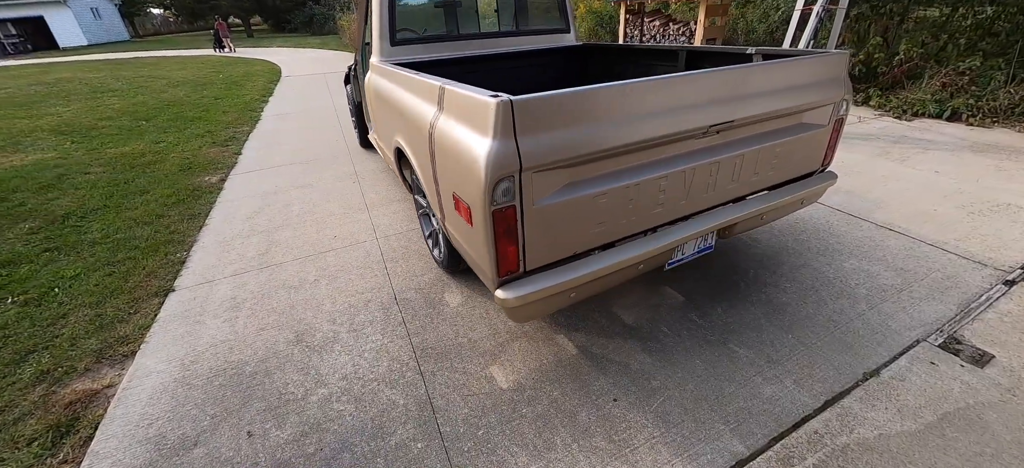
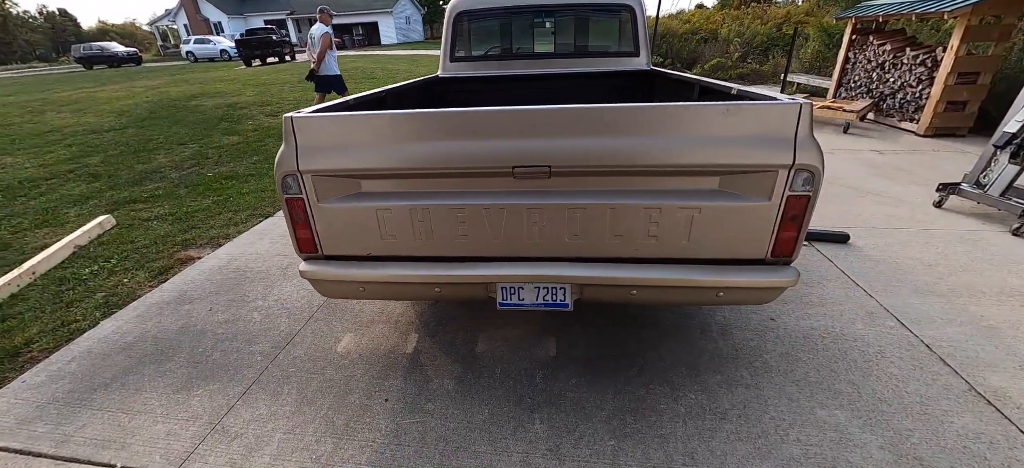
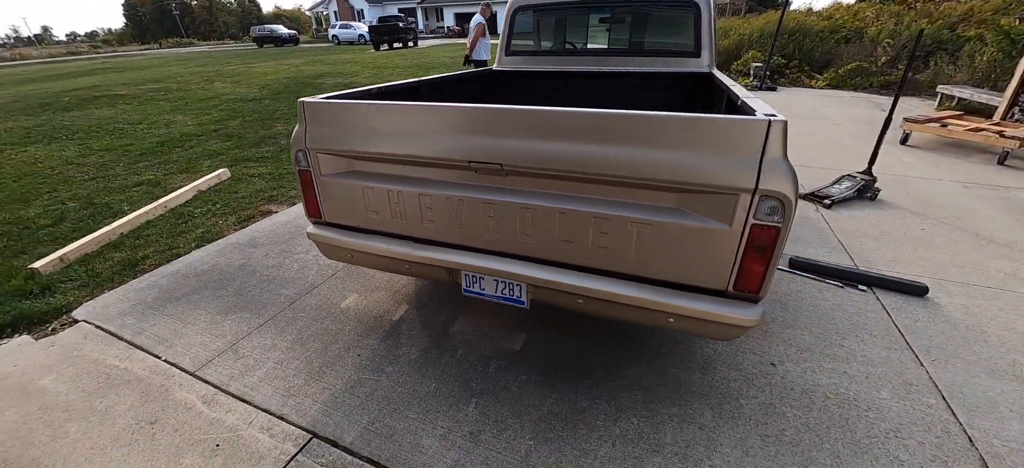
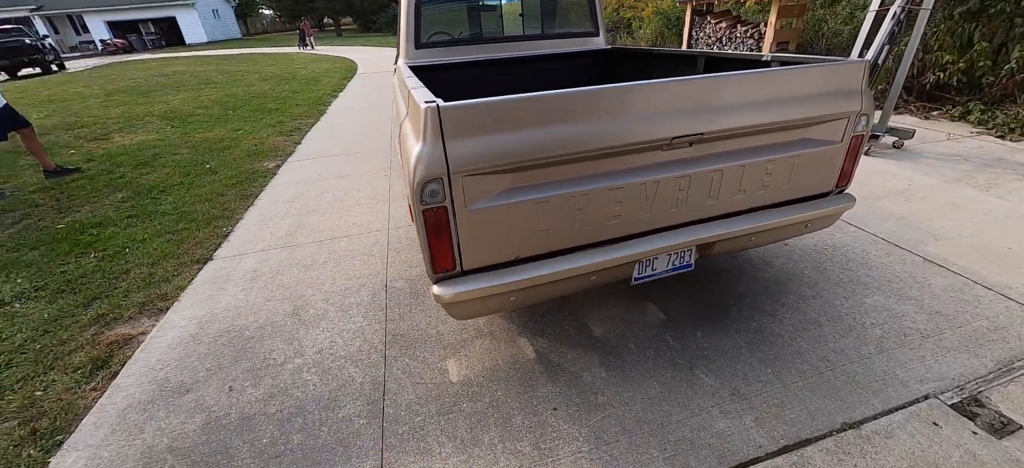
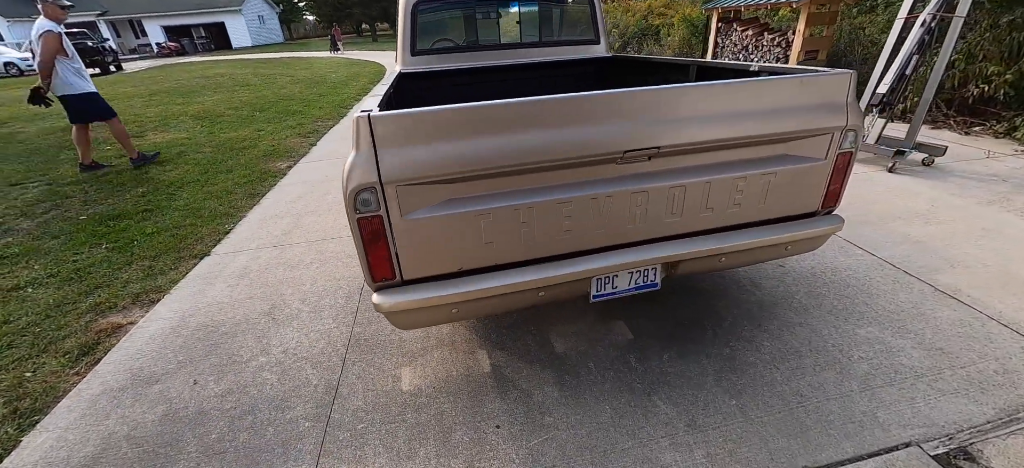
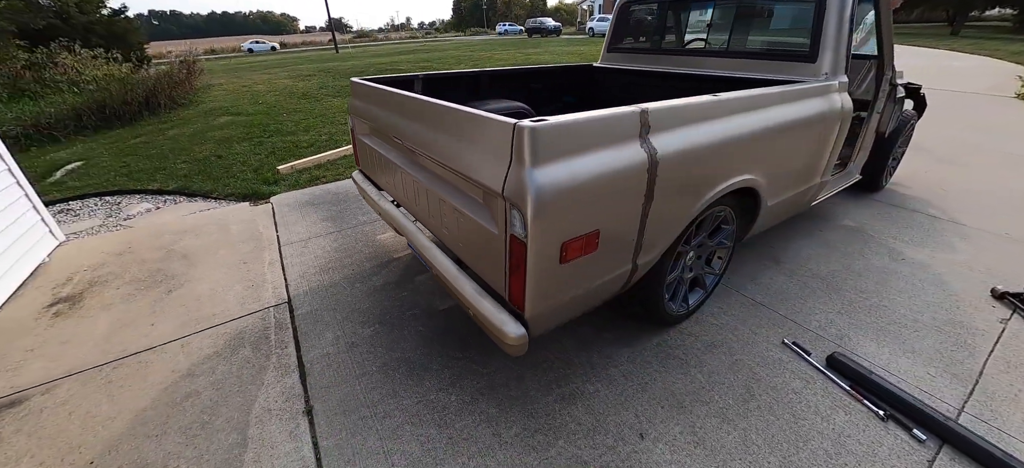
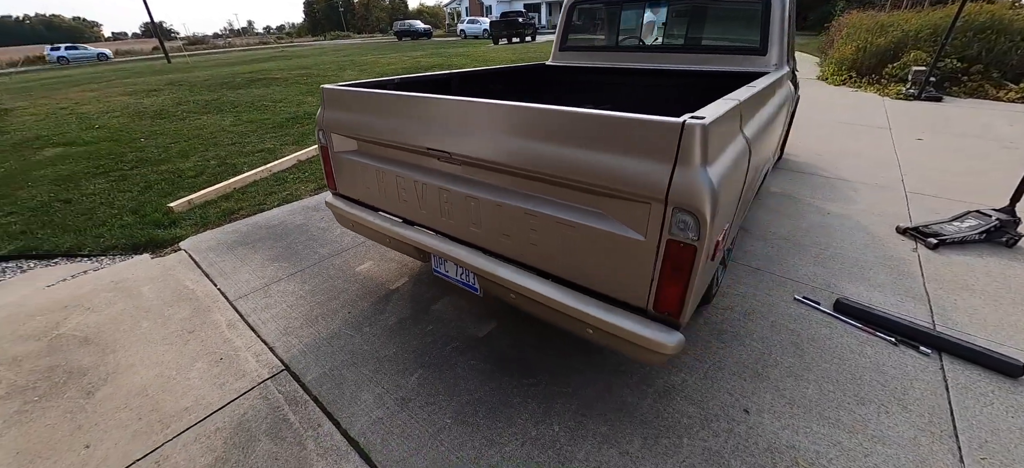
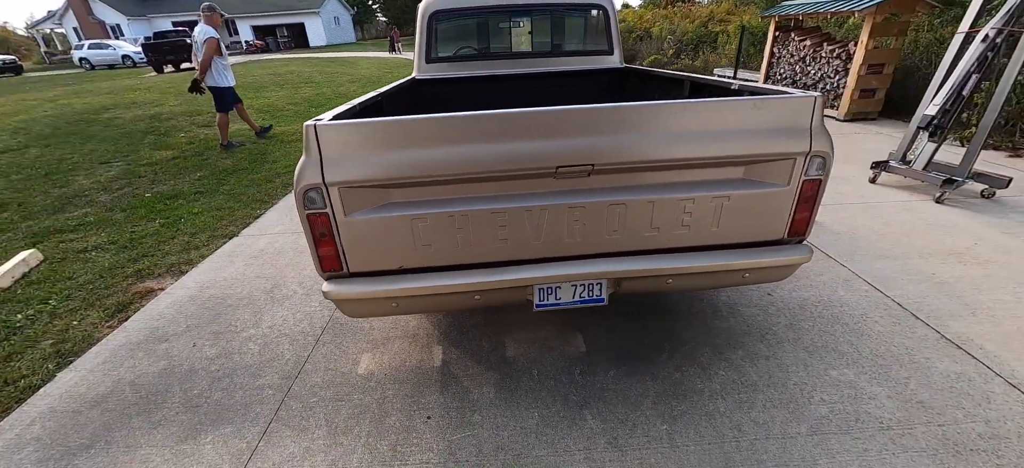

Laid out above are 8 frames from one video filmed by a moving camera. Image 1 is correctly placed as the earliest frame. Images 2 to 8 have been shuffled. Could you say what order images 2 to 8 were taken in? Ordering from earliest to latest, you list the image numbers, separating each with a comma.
4, 5, 8, 2, 3, 7, 6
